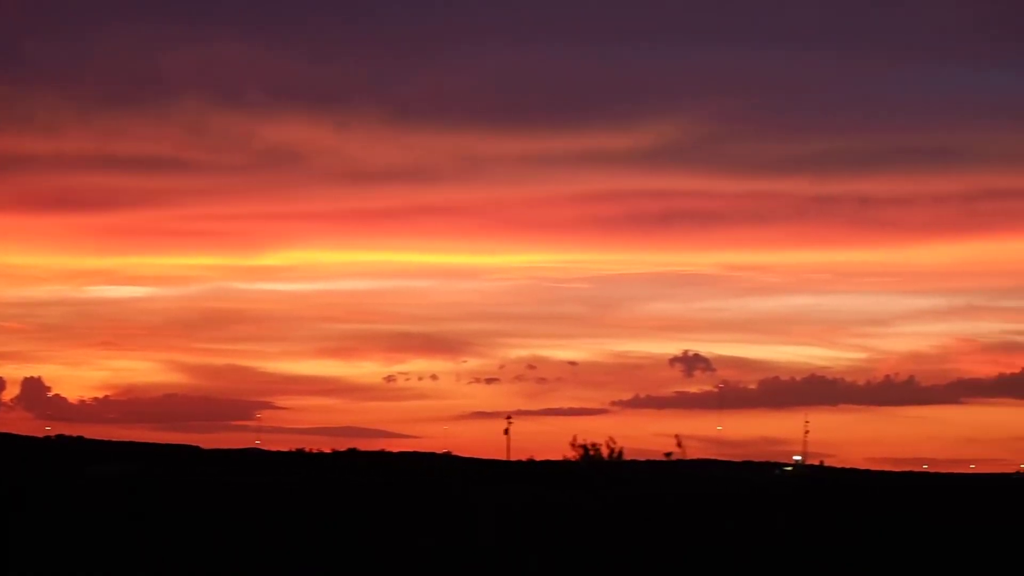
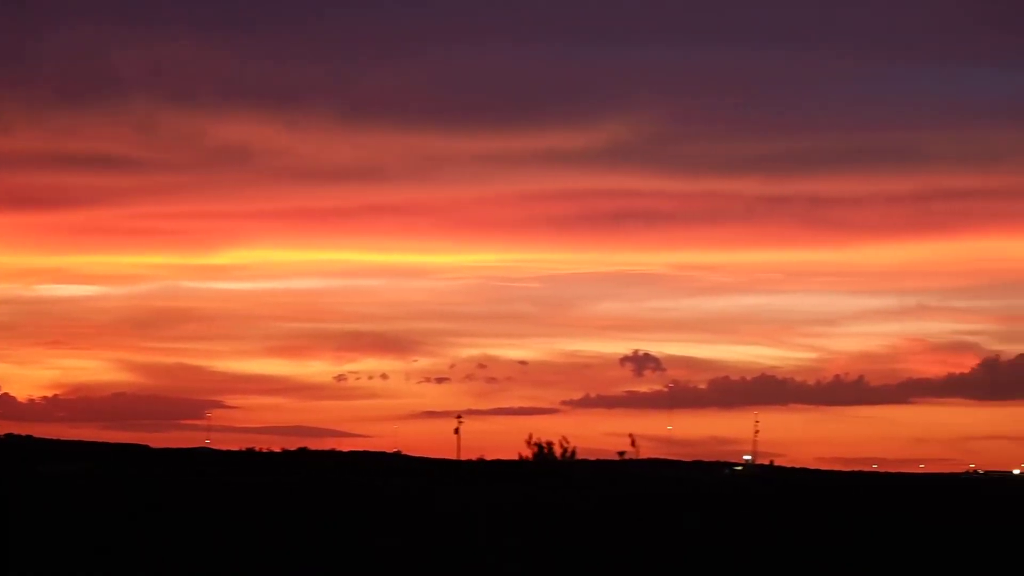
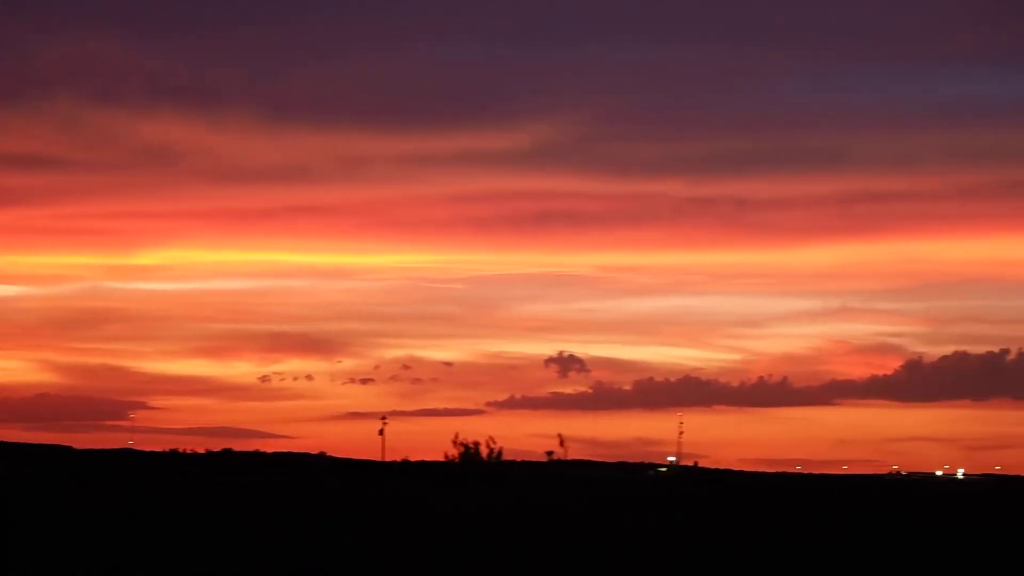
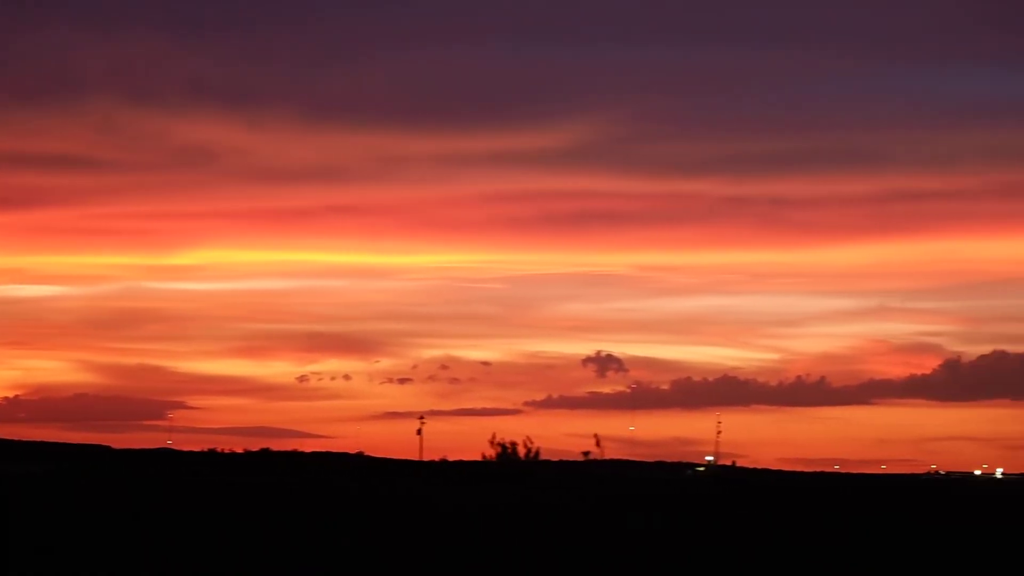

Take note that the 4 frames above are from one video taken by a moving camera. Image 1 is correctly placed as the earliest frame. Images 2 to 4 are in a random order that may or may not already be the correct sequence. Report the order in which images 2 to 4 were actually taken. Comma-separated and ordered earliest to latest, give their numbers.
2, 4, 3
